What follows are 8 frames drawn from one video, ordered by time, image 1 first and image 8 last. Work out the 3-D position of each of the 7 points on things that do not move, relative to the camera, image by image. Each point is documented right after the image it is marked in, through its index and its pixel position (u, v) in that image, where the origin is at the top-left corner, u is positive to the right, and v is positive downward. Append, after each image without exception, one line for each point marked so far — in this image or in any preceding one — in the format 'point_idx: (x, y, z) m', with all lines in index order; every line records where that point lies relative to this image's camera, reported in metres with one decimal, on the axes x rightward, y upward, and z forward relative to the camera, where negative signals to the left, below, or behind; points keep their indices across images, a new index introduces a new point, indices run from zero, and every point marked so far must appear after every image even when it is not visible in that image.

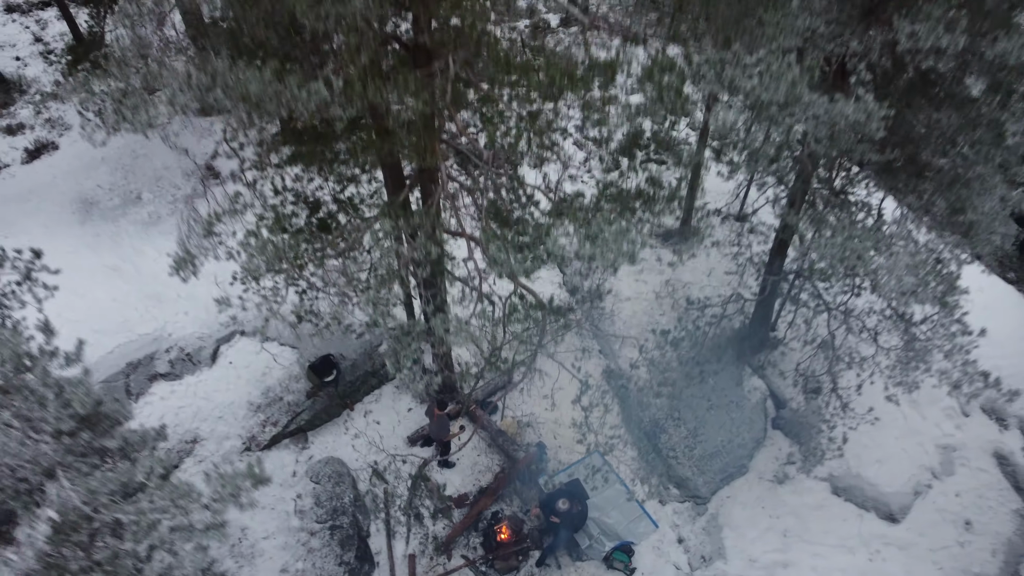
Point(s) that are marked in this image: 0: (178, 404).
0: (-3.7, -1.1, +8.9) m
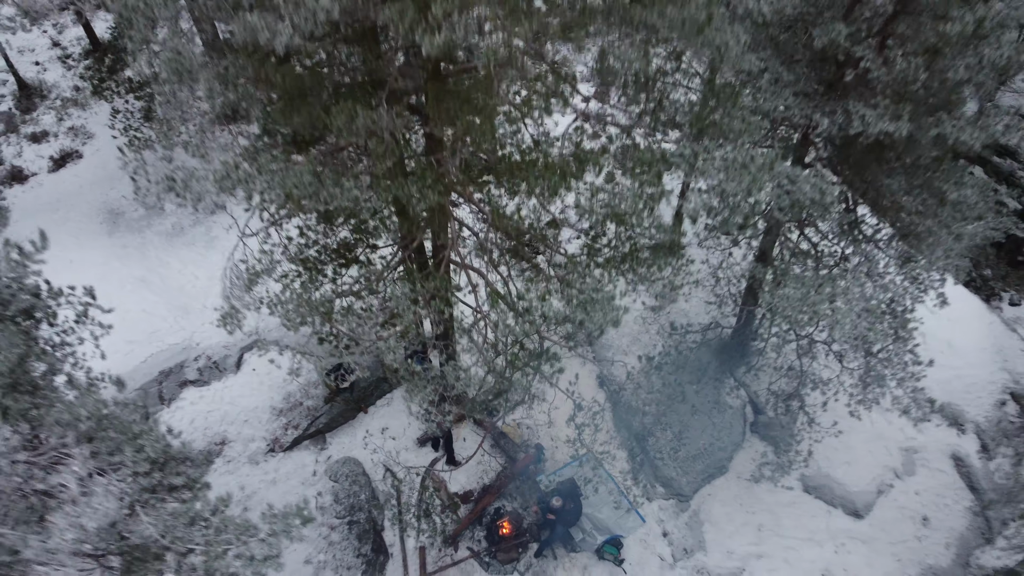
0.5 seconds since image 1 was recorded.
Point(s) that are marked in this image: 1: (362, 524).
0: (-3.7, -1.4, +9.7) m
1: (-1.7, -2.5, +9.0) m
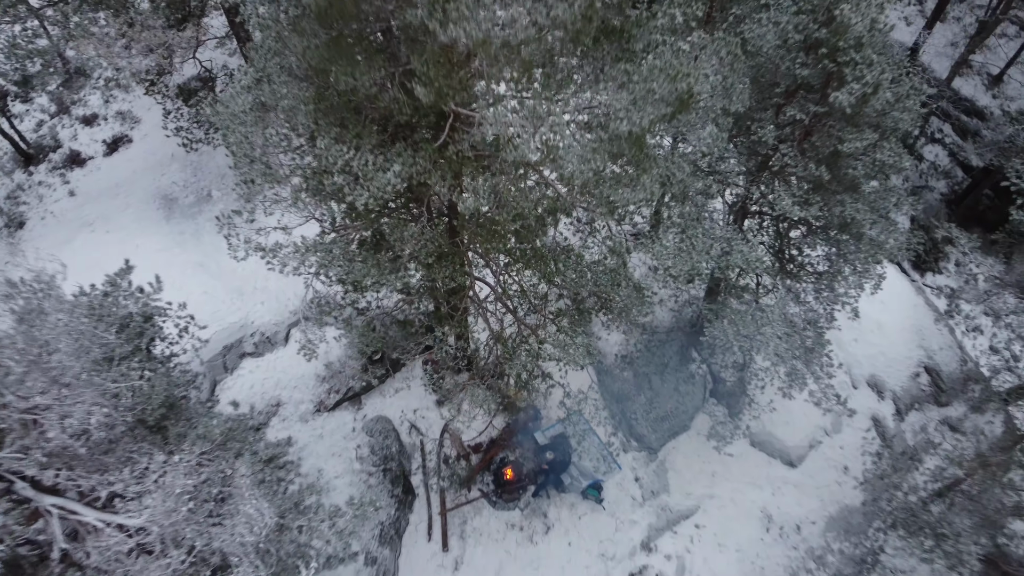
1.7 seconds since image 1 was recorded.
0: (-3.7, -1.3, +11.9) m
1: (-1.7, -2.5, +11.4) m
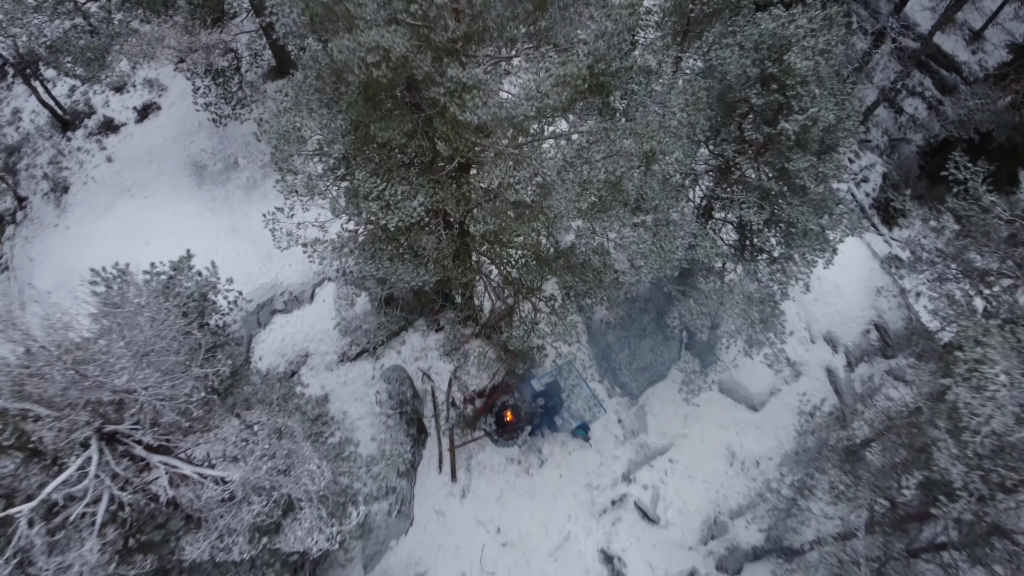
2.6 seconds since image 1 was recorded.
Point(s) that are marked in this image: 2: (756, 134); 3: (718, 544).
0: (-3.7, -0.7, +13.6) m
1: (-1.7, -2.0, +13.2) m
2: (+2.8, +1.7, +9.3) m
3: (+3.3, -4.0, +12.7) m
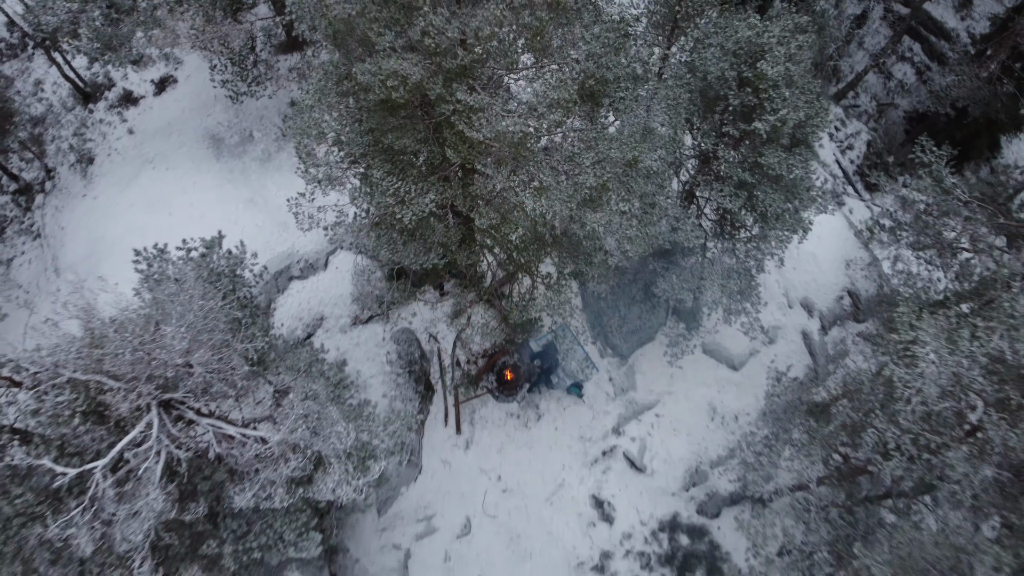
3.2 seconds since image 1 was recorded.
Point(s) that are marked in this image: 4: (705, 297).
0: (-3.7, -0.1, +14.7) m
1: (-1.7, -1.5, +14.4) m
2: (+2.8, +2.0, +10.2) m
3: (+3.2, -3.5, +14.0) m
4: (+3.0, -0.1, +12.5) m
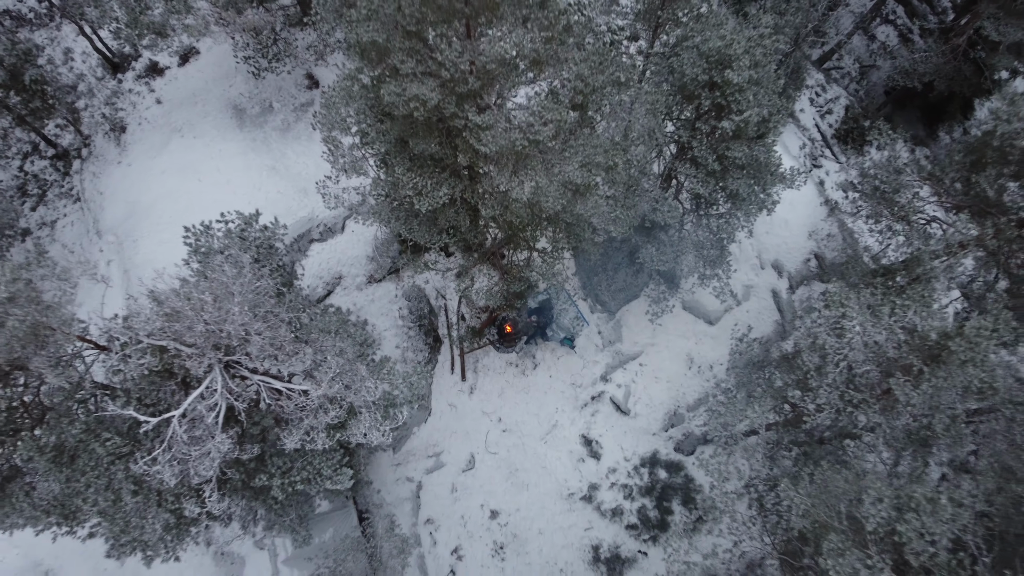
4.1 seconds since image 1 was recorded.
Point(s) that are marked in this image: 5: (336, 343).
0: (-3.7, +0.6, +16.3) m
1: (-1.7, -0.8, +16.1) m
2: (+2.8, +2.3, +11.7) m
3: (+3.2, -2.8, +15.9) m
4: (+3.0, +0.4, +14.1) m
5: (-2.6, -0.8, +11.8) m
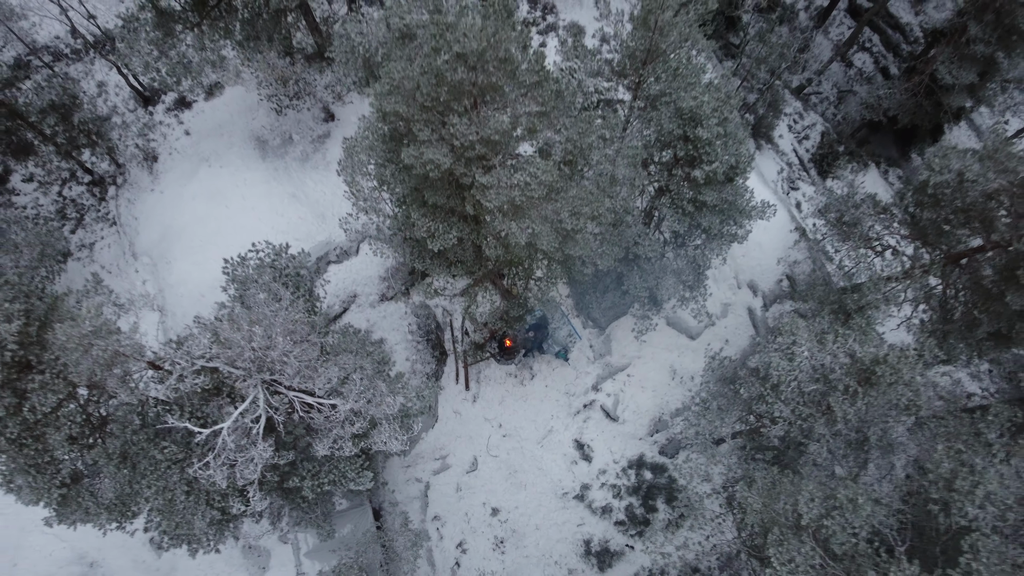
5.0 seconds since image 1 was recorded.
0: (-3.7, +0.2, +18.0) m
1: (-1.7, -1.2, +17.8) m
2: (+2.8, +1.9, +13.4) m
3: (+3.2, -3.2, +17.6) m
4: (+3.0, 0.0, +15.8) m
5: (-2.6, -1.2, +13.4) m
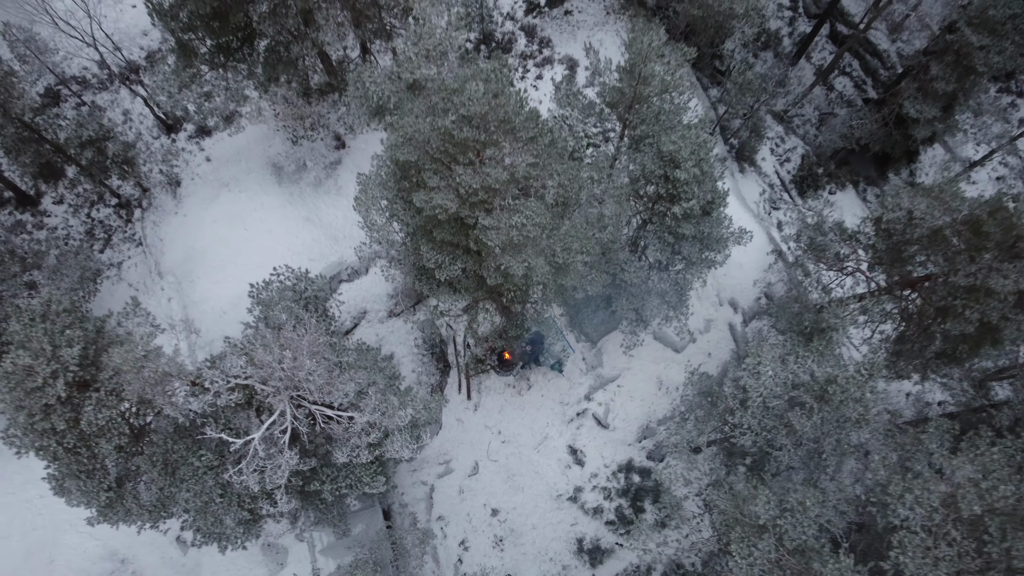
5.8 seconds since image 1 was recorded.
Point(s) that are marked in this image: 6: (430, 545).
0: (-3.8, -0.2, +19.5) m
1: (-1.7, -1.6, +19.3) m
2: (+2.8, +1.5, +14.9) m
3: (+3.2, -3.7, +19.1) m
4: (+2.9, -0.4, +17.3) m
5: (-2.6, -1.6, +14.9) m
6: (-1.9, -5.9, +18.4) m
